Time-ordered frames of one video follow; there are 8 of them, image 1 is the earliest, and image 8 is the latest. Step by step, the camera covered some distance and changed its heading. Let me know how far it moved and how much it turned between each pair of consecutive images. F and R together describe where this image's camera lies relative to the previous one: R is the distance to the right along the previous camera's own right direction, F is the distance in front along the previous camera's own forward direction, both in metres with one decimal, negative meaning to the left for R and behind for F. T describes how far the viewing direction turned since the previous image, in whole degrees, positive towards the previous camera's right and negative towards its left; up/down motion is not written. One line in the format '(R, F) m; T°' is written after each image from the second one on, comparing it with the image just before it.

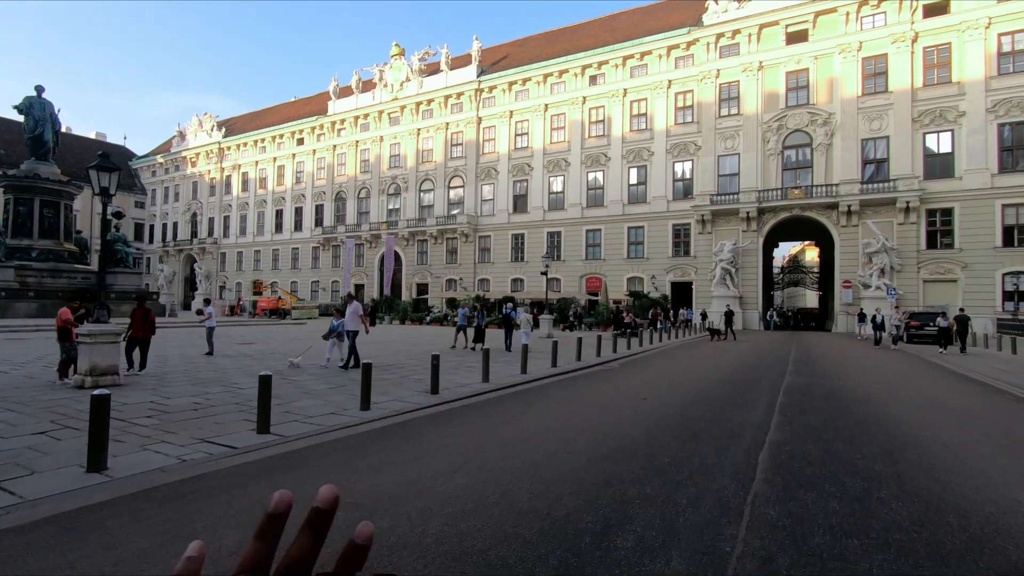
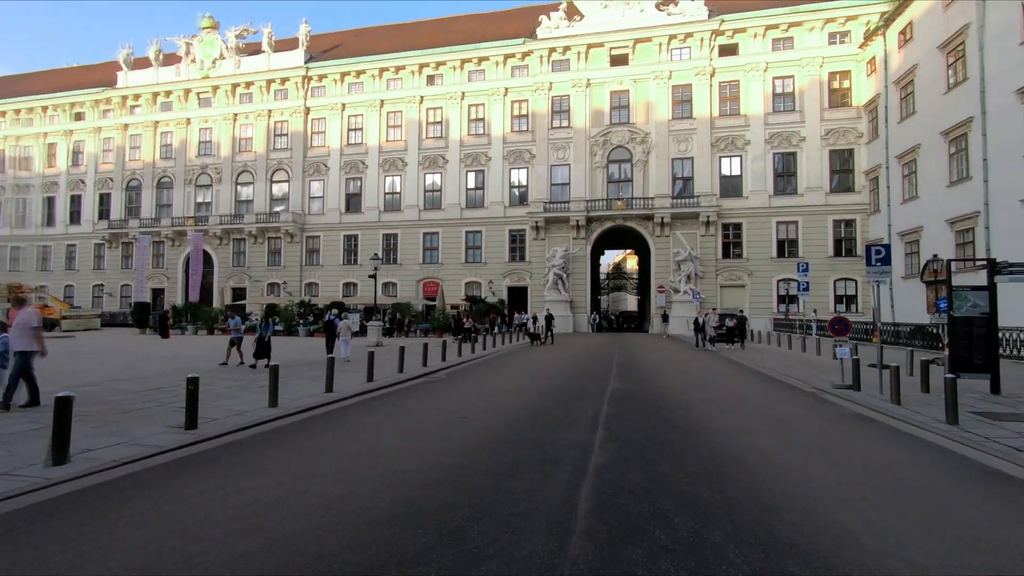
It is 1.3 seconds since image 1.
(+0.6, +1.2) m; +17°
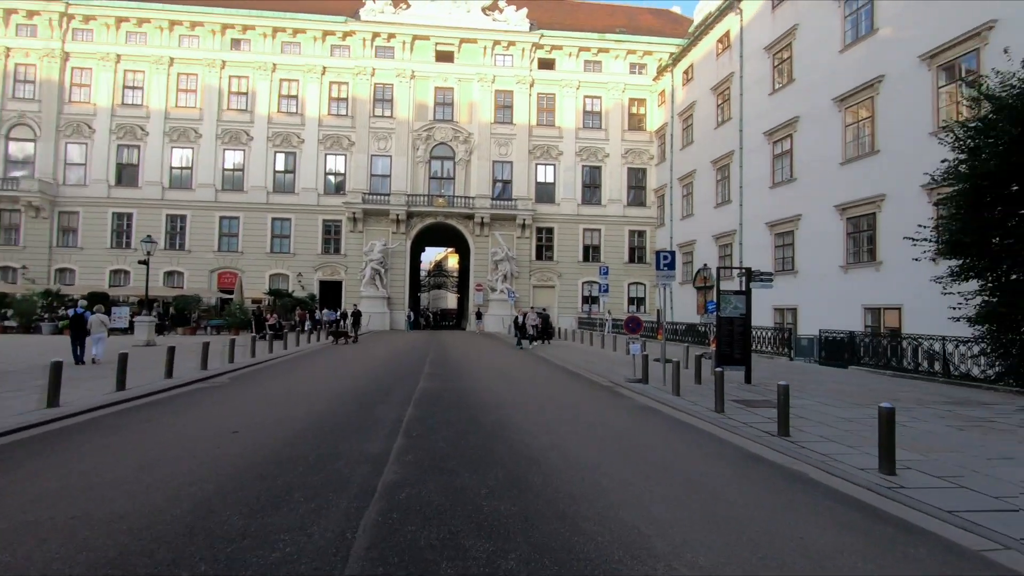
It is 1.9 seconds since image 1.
(+0.3, +0.6) m; +19°
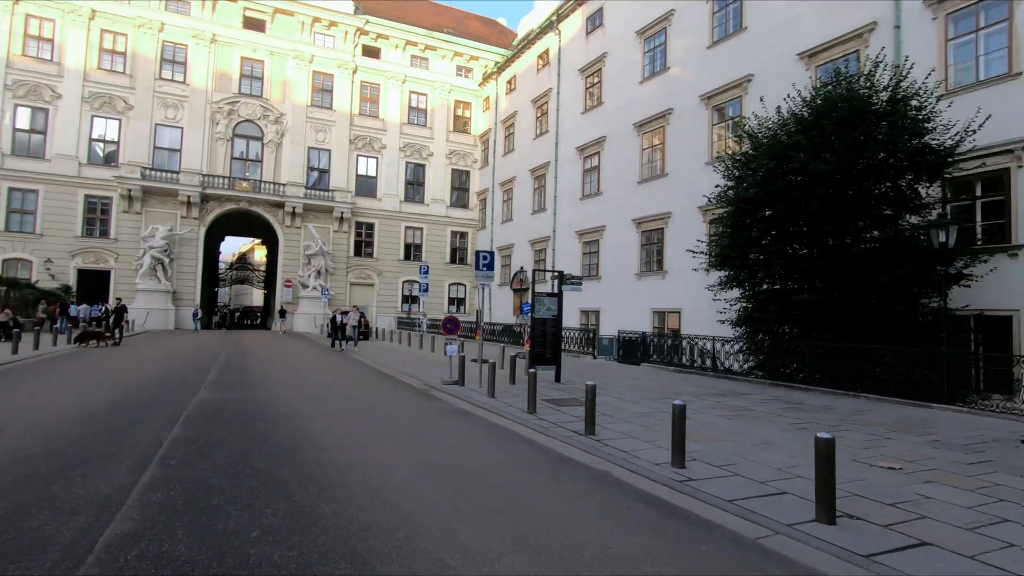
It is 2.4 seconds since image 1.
(+0.2, +0.5) m; +19°
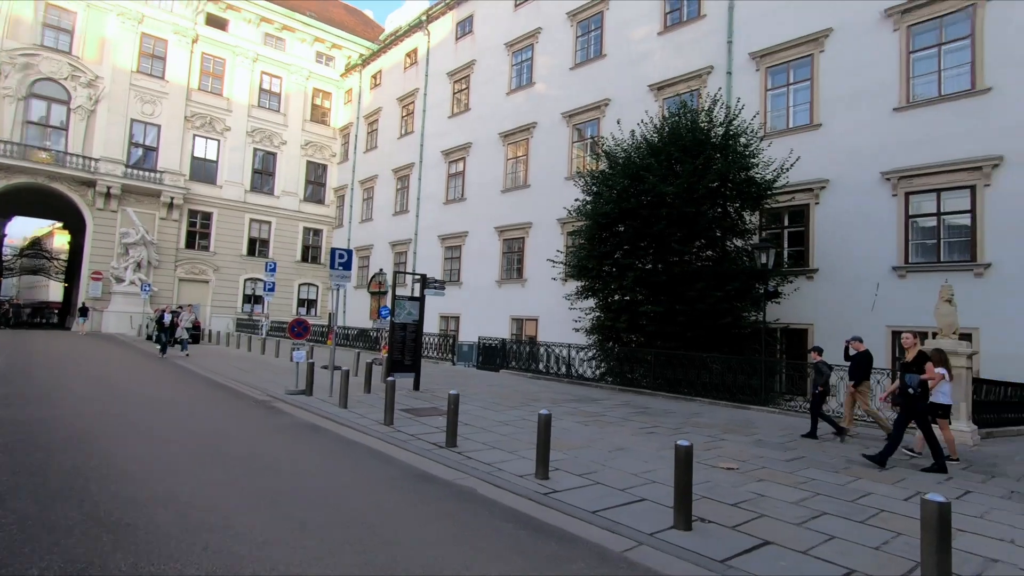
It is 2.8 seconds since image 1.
(0.0, +0.4) m; +15°
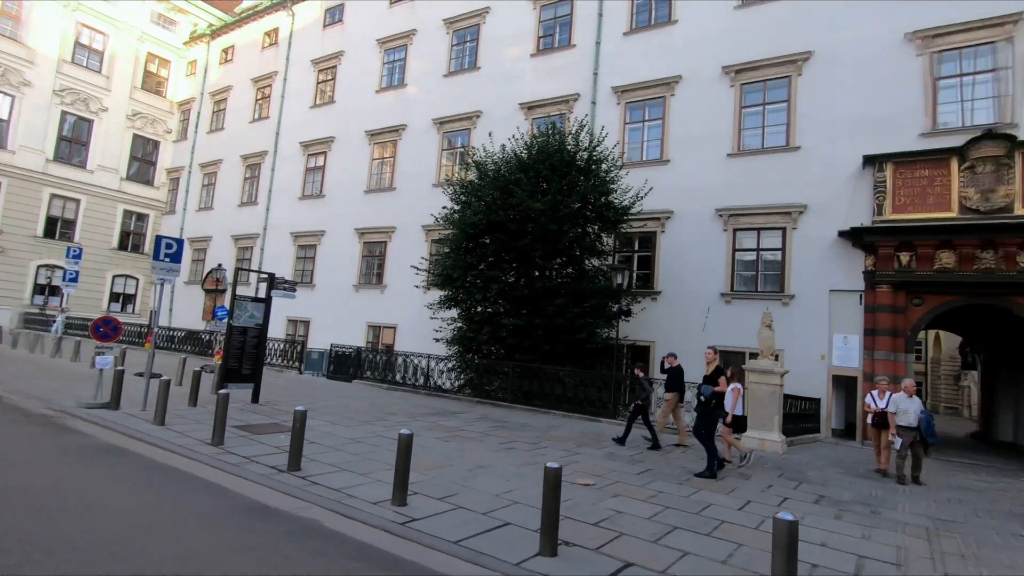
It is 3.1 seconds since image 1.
(-0.1, +0.3) m; +15°
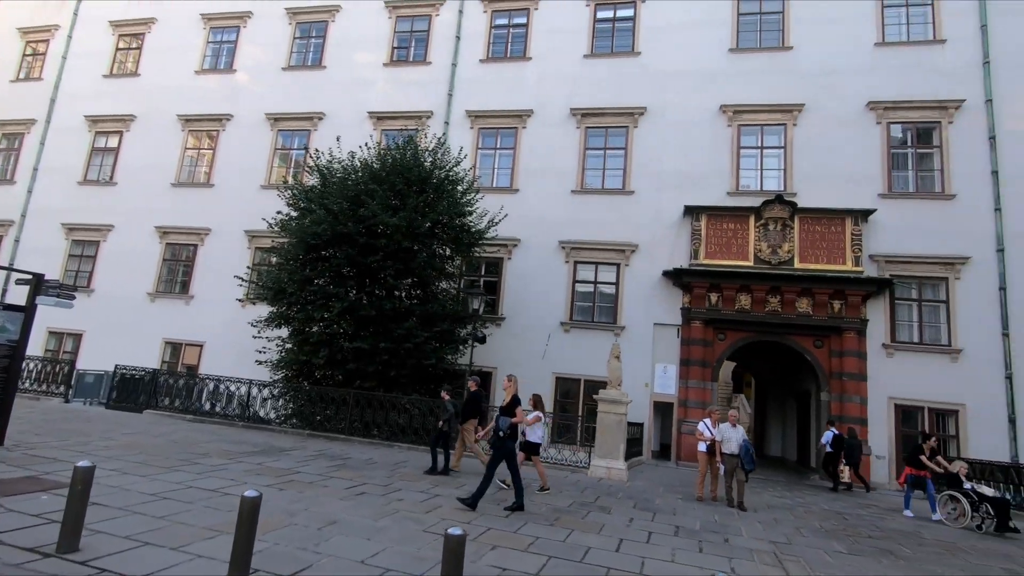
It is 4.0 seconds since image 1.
(-0.5, +0.7) m; +18°
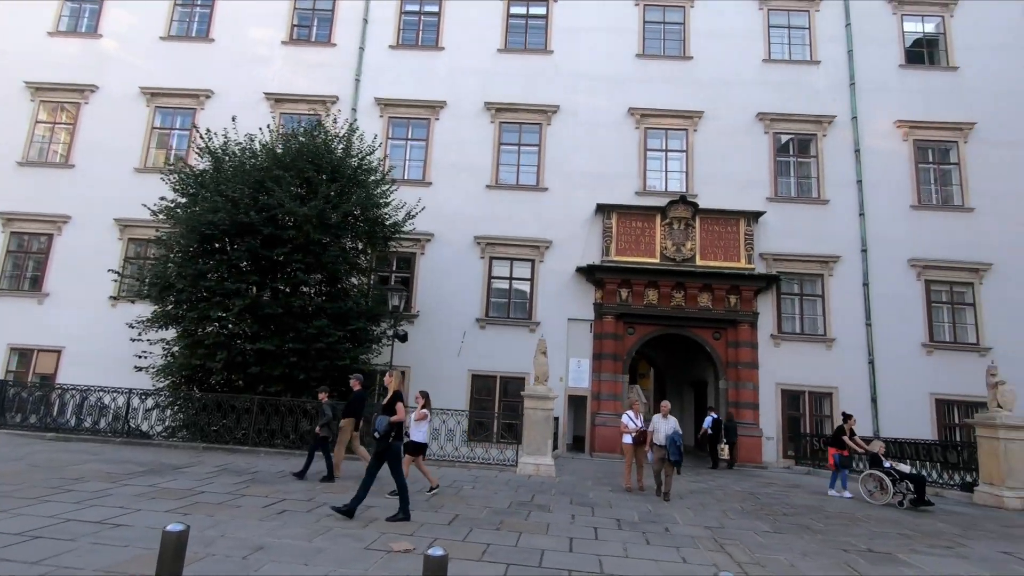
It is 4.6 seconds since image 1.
(-0.5, +0.4) m; +11°
